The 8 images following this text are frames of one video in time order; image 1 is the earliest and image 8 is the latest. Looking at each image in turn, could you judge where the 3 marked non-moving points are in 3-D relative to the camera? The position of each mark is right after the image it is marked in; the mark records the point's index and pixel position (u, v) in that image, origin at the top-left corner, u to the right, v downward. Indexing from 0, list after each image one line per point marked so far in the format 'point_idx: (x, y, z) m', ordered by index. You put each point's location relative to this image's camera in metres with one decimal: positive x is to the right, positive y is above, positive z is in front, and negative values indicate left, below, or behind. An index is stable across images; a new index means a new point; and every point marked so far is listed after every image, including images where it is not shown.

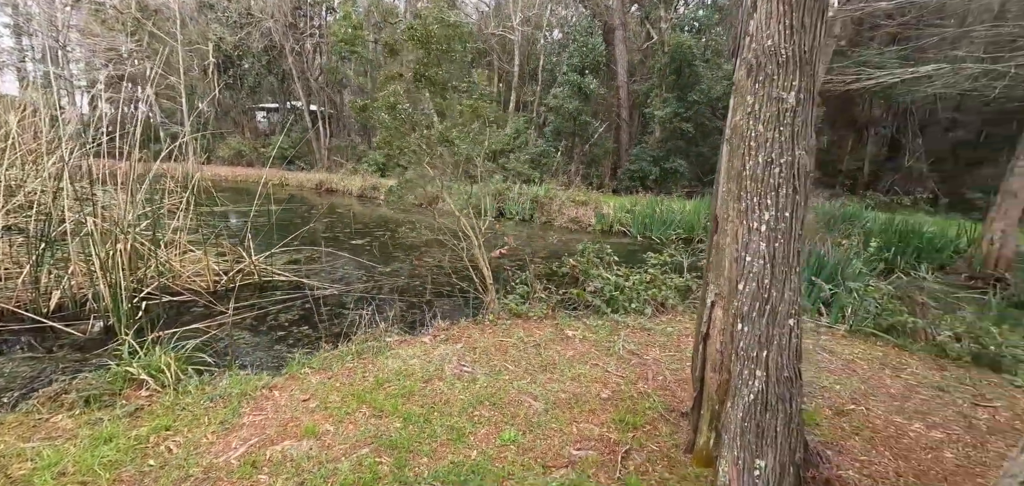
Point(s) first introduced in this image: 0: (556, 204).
0: (+1.5, +1.1, +13.5) m
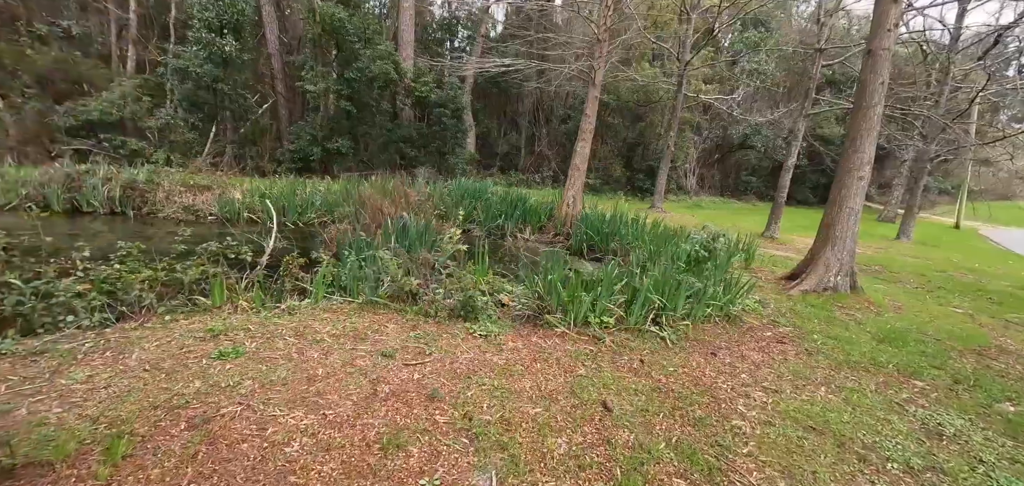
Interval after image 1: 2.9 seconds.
0: (-7.9, +1.2, +10.6) m
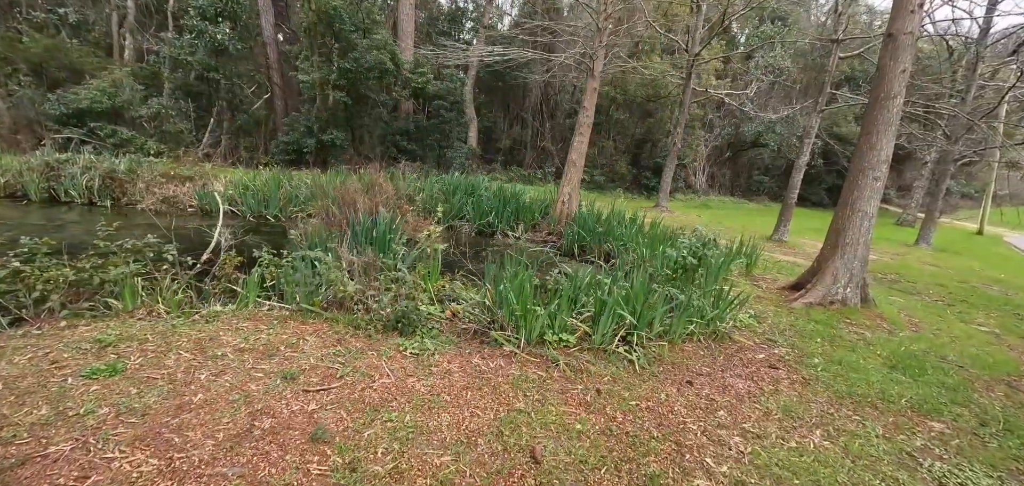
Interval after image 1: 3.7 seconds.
0: (-8.1, +1.4, +10.2) m
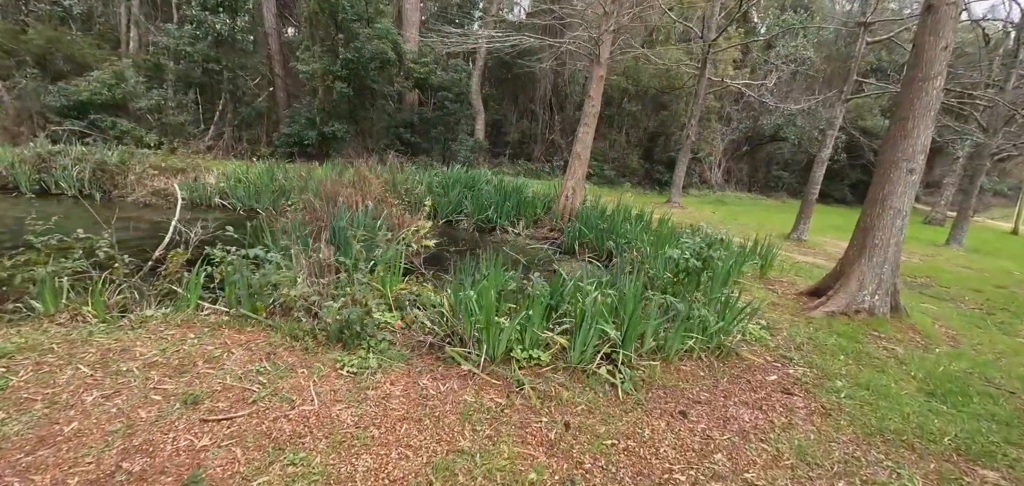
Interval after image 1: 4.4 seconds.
0: (-8.1, +1.5, +10.0) m
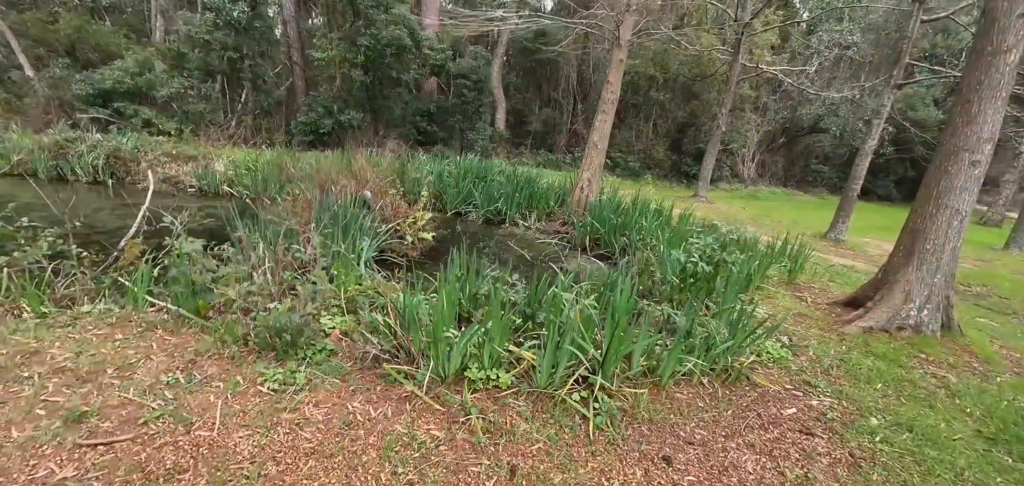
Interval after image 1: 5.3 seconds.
0: (-7.8, +1.8, +10.0) m
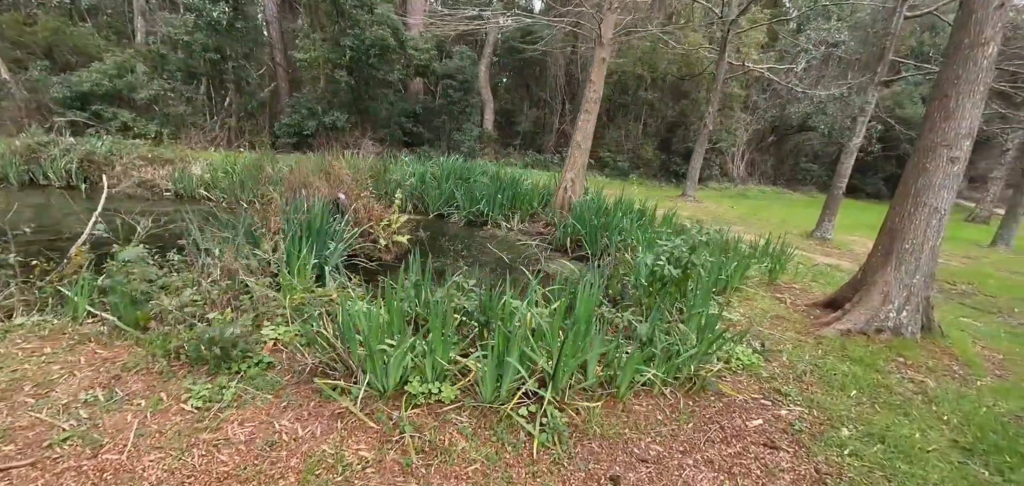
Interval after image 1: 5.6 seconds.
0: (-8.2, +1.7, +9.8) m
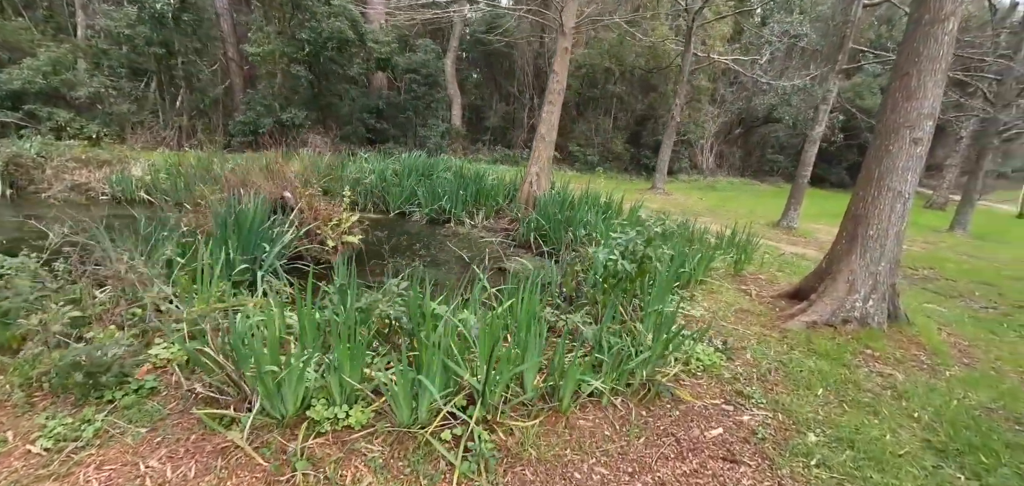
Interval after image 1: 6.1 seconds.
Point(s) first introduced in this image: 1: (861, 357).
0: (-8.9, +1.5, +9.0) m
1: (+2.3, -0.8, +3.1) m
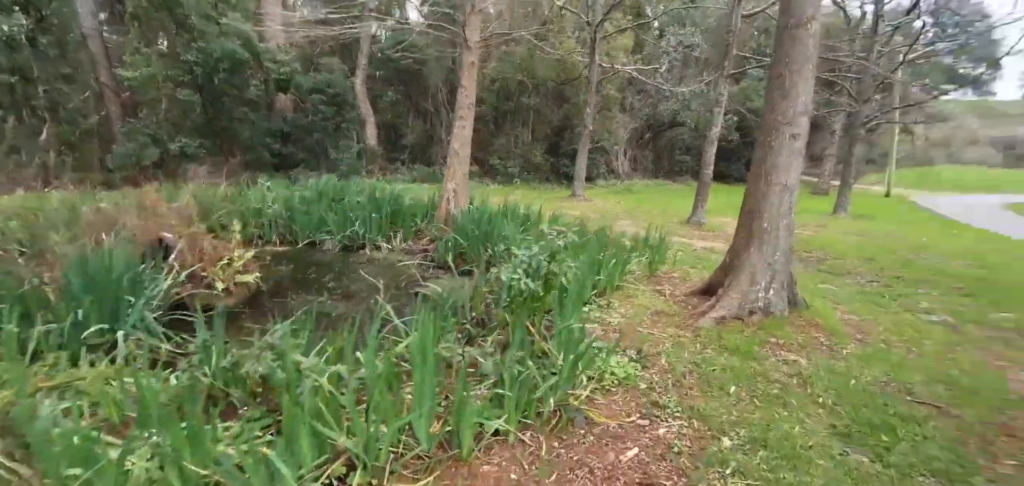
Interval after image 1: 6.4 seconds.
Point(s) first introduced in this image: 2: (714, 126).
0: (-10.4, +0.3, +7.5) m
1: (+1.7, -0.7, +3.2) m
2: (+4.7, +2.7, +10.8) m
